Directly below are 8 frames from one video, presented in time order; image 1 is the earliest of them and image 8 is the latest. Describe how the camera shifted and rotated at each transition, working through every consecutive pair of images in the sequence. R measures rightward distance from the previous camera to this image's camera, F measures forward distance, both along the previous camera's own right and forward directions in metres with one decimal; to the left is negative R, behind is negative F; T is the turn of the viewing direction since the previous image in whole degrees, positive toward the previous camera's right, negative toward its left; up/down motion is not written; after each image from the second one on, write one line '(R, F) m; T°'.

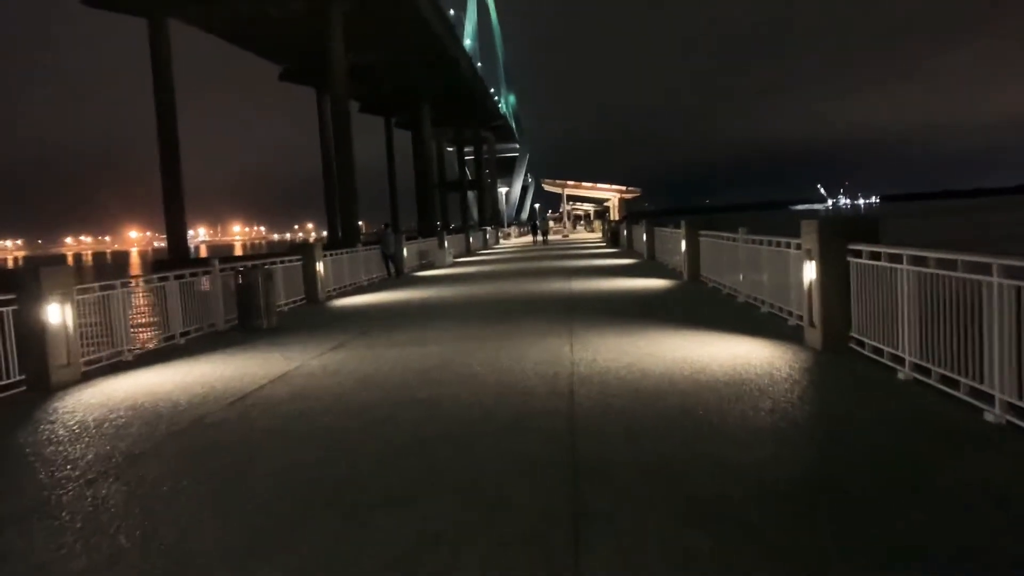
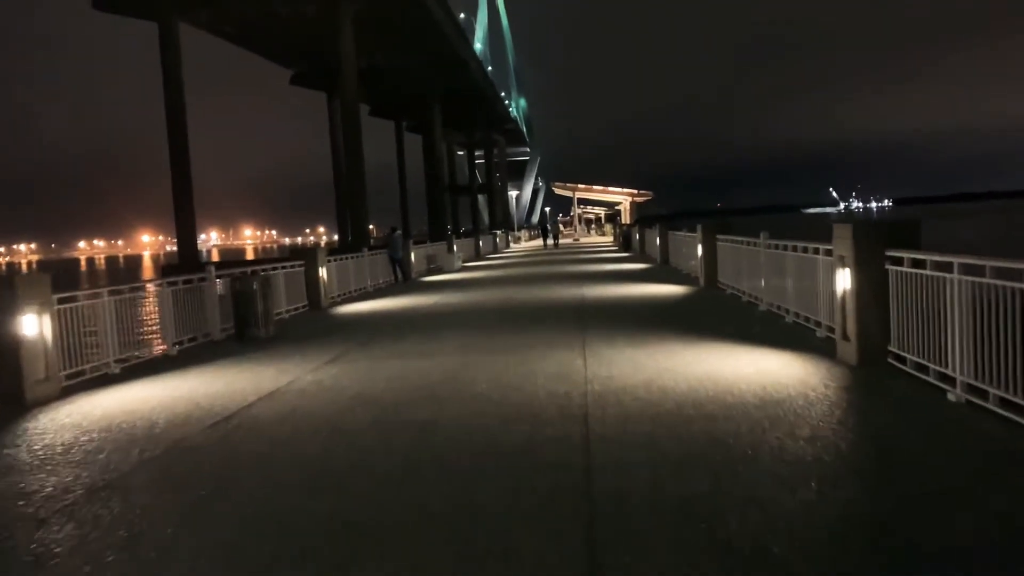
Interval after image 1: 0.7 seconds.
(0.0, +0.8) m; -1°
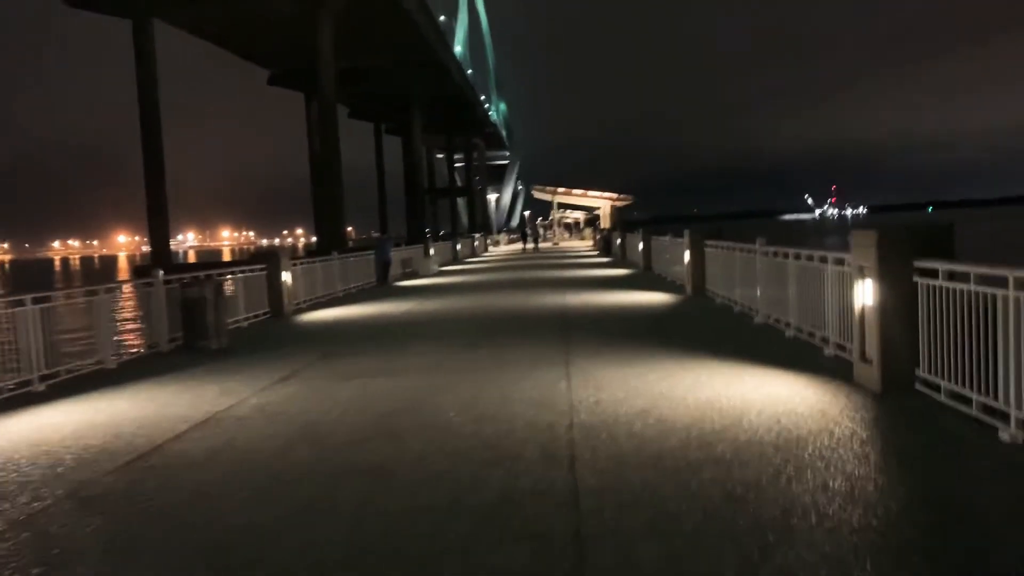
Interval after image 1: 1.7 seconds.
(0.0, +1.3) m; +1°
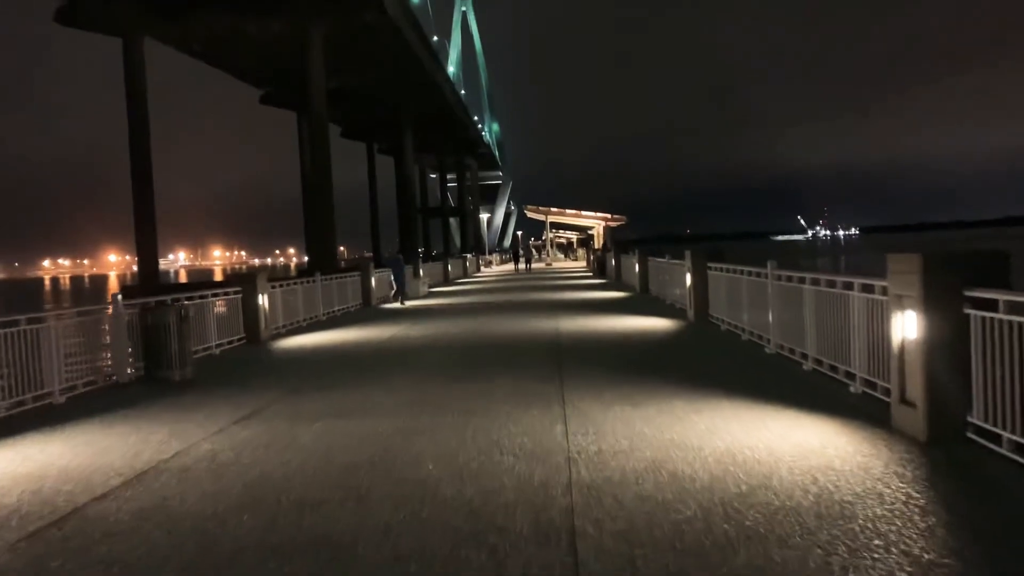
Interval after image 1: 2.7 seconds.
(0.0, +1.1) m; 0°
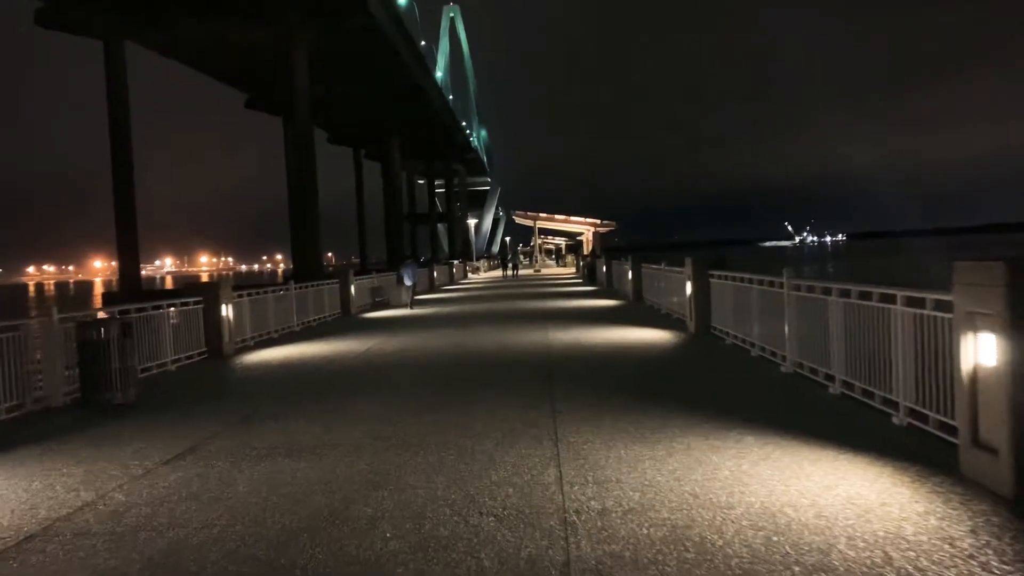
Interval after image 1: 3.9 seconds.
(0.0, +1.5) m; +1°
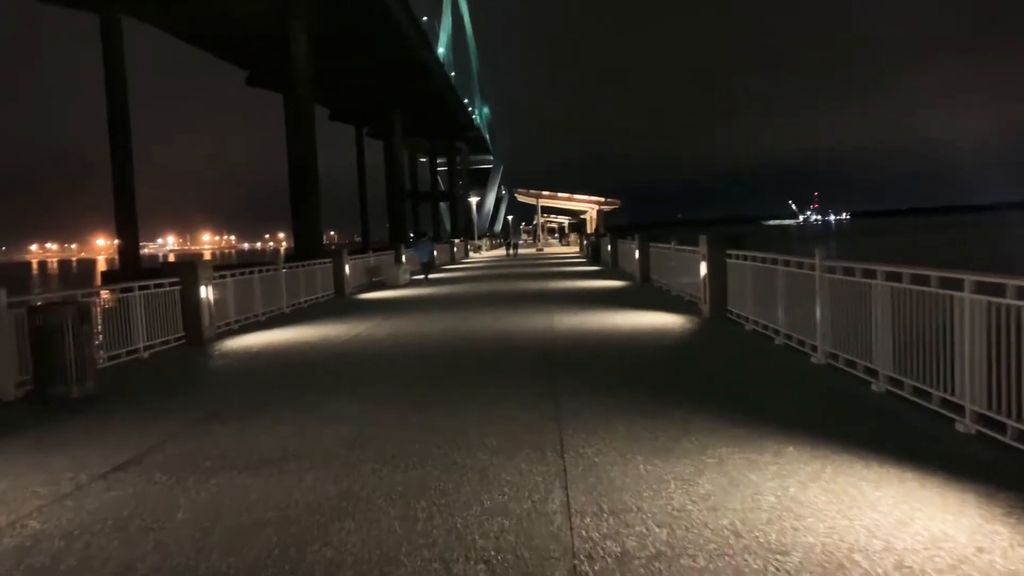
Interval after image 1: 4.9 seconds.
(0.0, +1.2) m; 0°
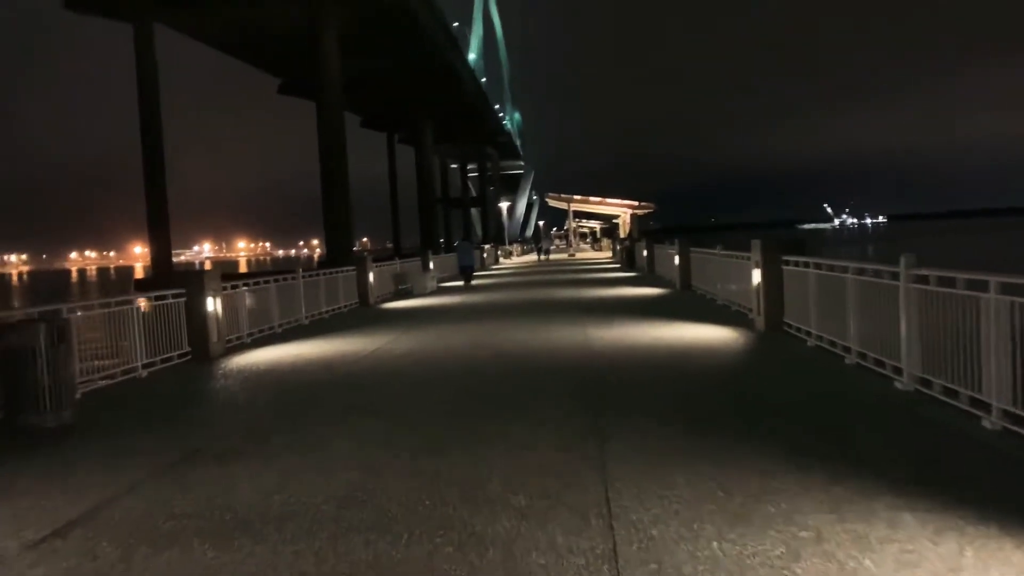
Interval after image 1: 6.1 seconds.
(0.0, +1.4) m; -2°
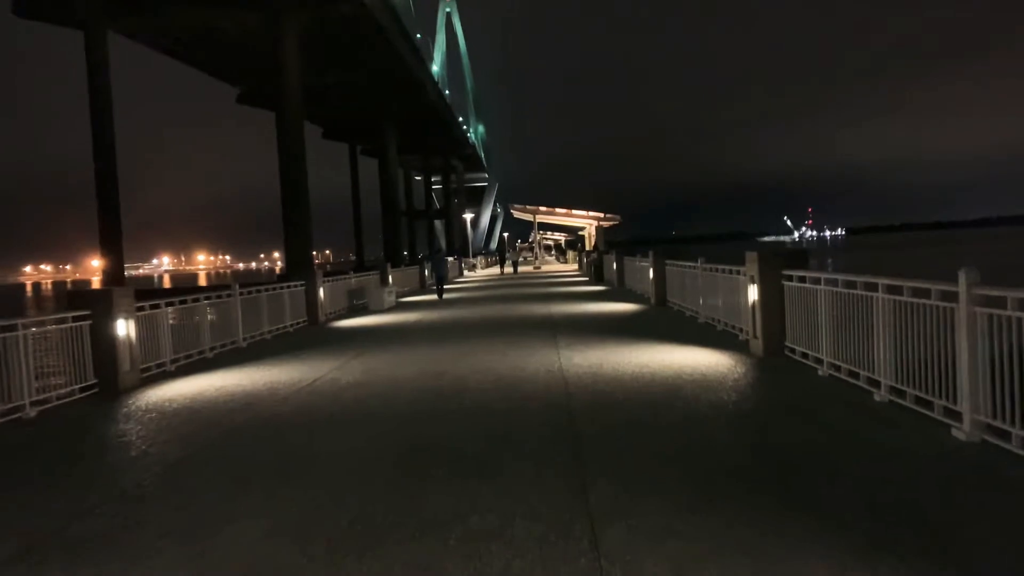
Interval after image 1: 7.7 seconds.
(0.0, +2.0) m; +2°
